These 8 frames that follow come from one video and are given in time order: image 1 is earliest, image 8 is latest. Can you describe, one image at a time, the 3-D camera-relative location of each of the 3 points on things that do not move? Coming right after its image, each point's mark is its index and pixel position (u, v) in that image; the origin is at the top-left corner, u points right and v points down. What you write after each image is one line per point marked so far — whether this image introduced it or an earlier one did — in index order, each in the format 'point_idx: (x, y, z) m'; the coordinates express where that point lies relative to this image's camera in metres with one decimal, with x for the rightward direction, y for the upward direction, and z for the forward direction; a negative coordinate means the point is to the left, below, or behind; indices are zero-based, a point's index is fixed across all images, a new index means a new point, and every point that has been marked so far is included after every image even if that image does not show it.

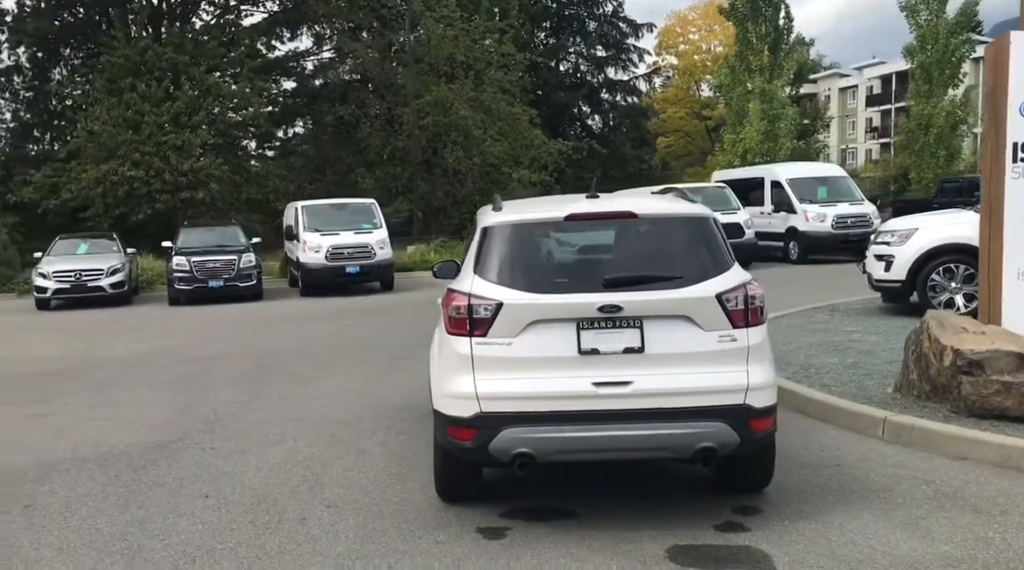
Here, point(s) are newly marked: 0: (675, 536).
0: (+0.7, -1.1, +4.0) m
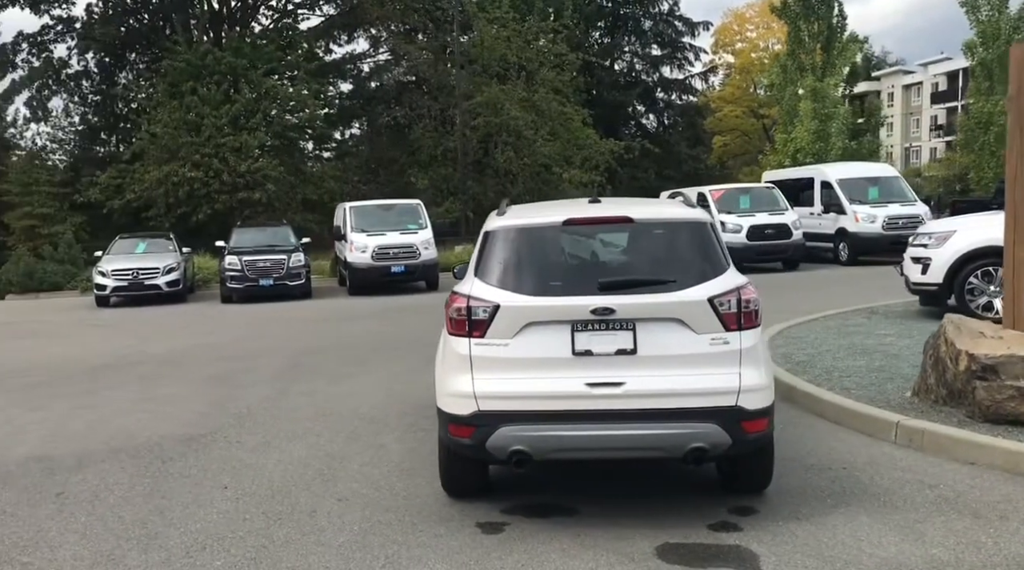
0: (+0.7, -1.2, +4.1) m
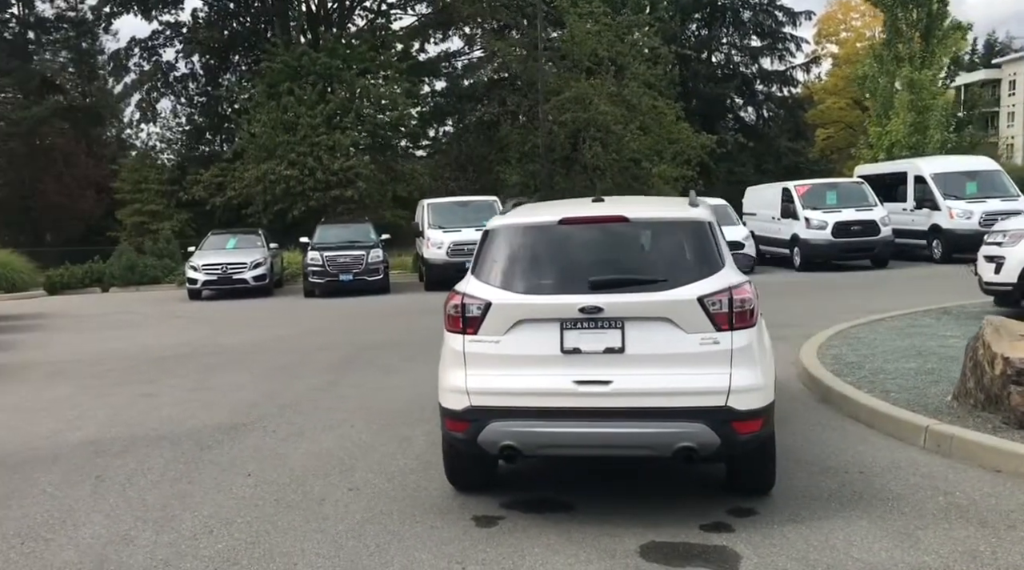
0: (+0.7, -1.1, +4.1) m
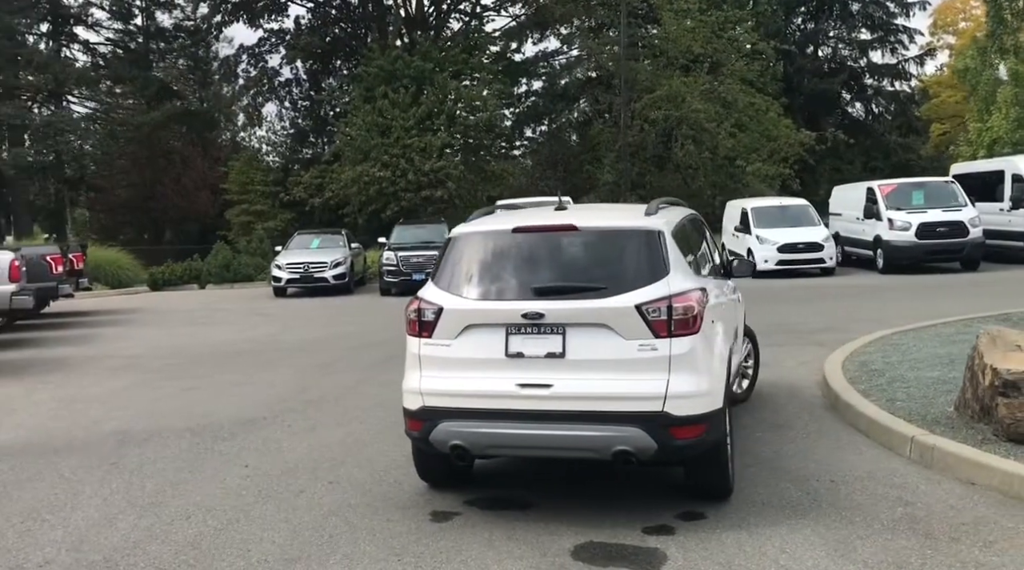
0: (+0.4, -1.2, +4.2) m
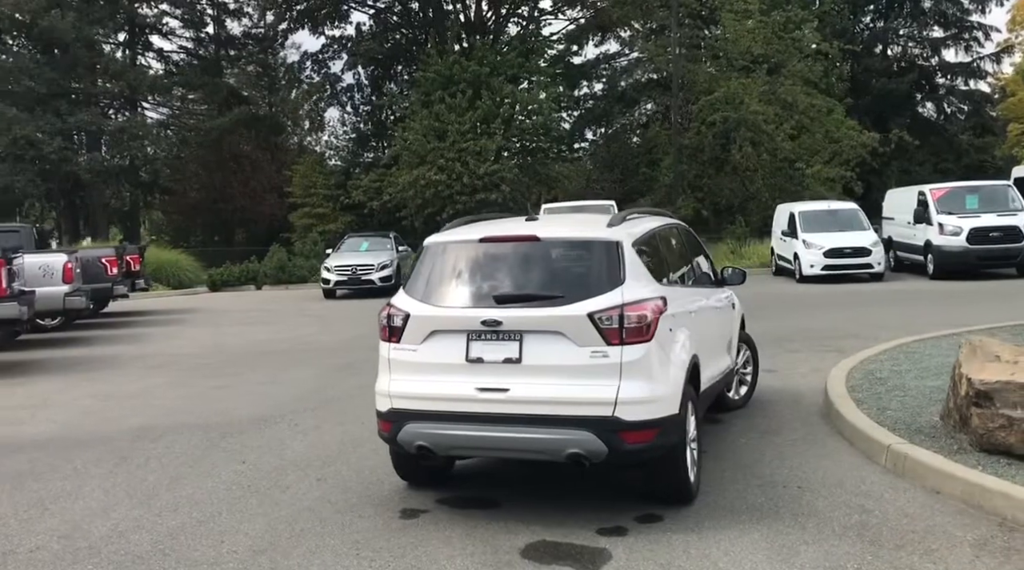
0: (+0.2, -1.2, +4.4) m
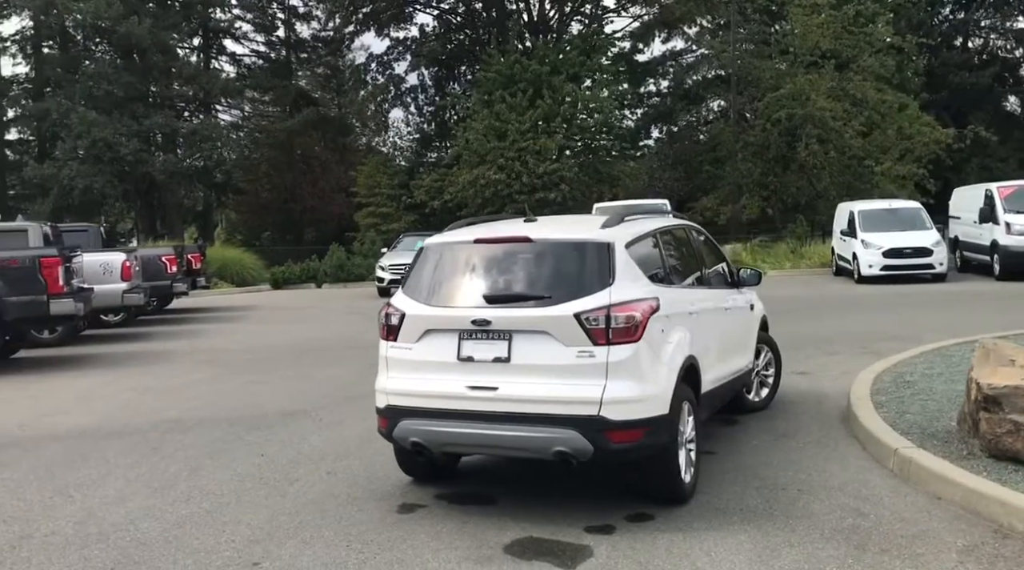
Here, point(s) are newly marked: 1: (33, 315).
0: (+0.1, -1.2, +4.4) m
1: (-6.1, -0.4, +11.4) m
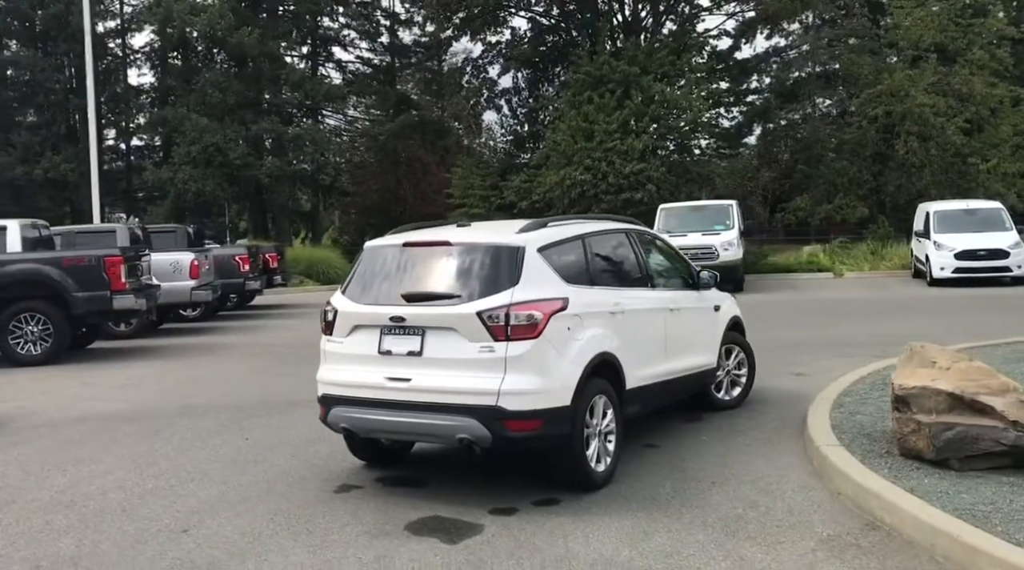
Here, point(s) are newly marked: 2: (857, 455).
0: (-0.4, -1.2, +4.8) m
1: (-5.8, -0.3, +12.4) m
2: (+2.1, -1.0, +5.2) m
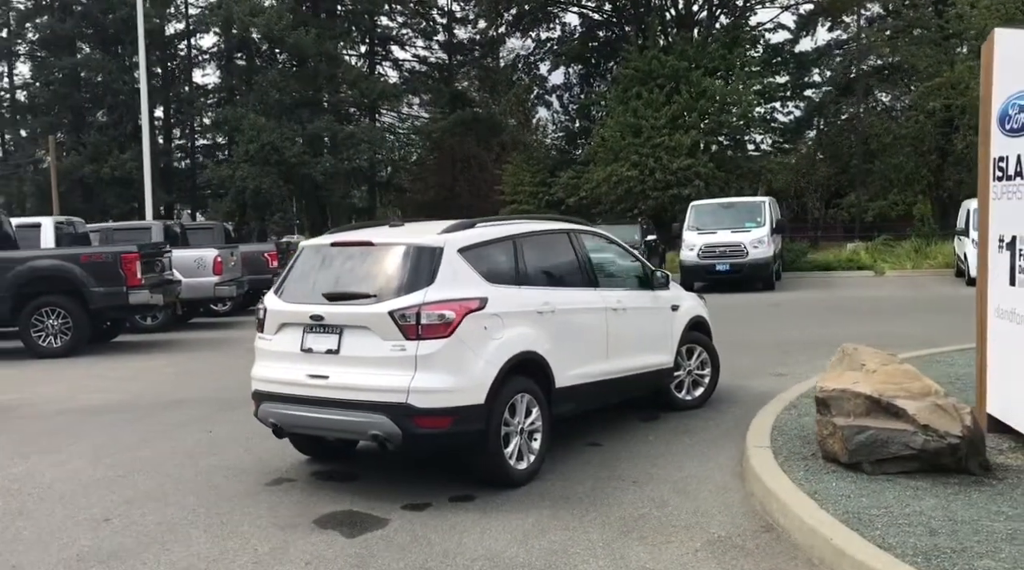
0: (-0.8, -1.2, +4.9) m
1: (-5.8, -0.3, +12.8) m
2: (+1.6, -1.0, +5.2) m
